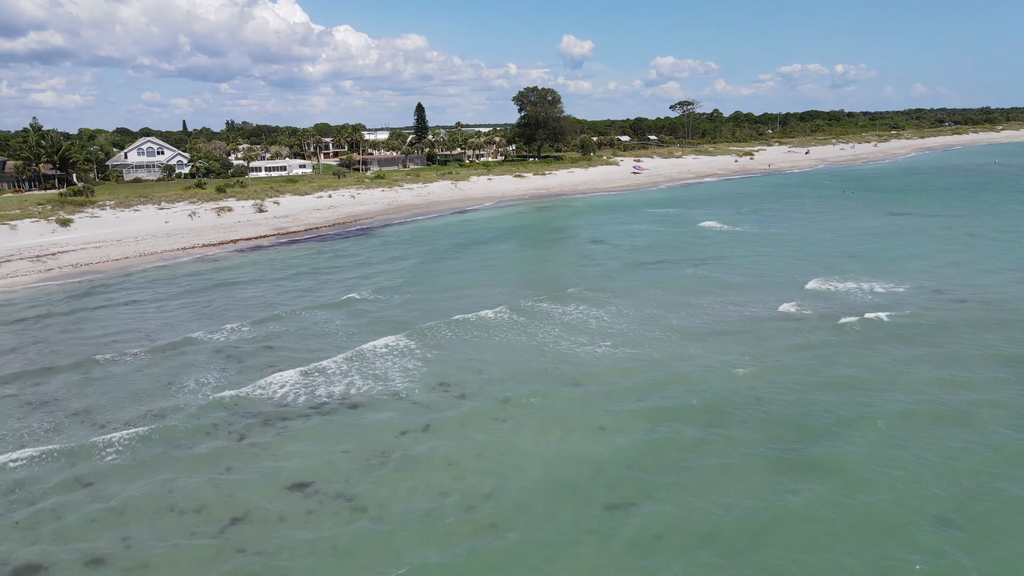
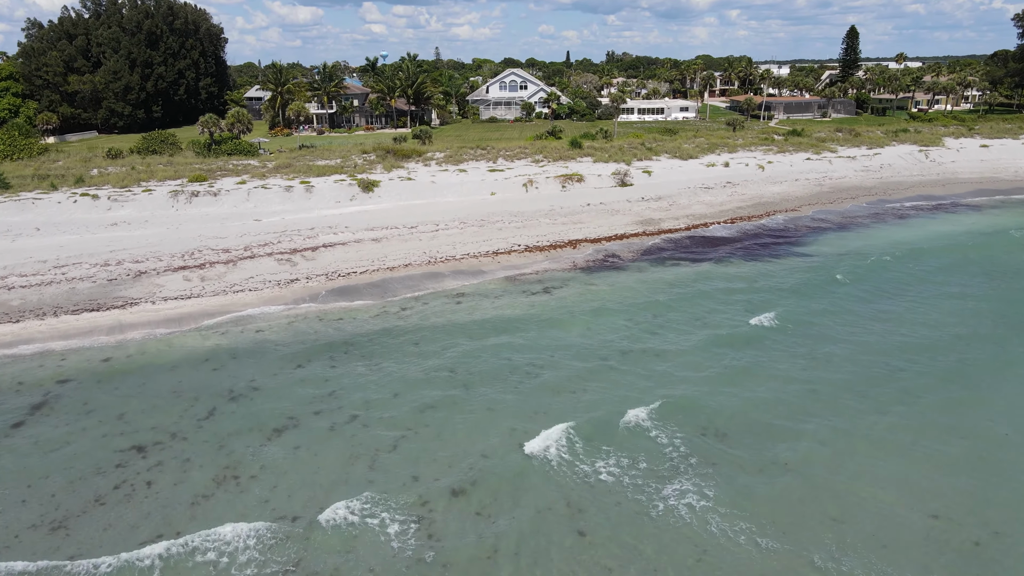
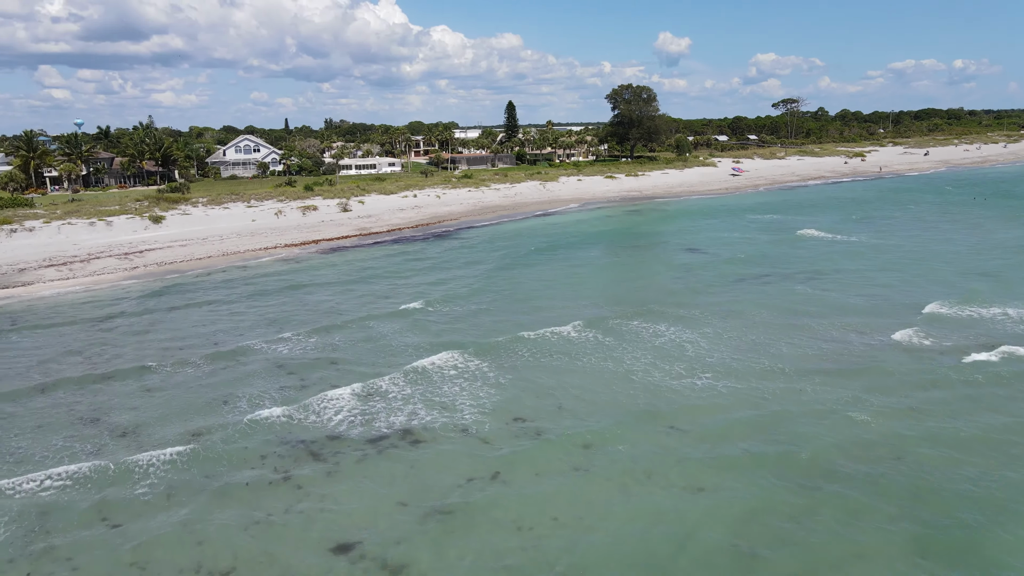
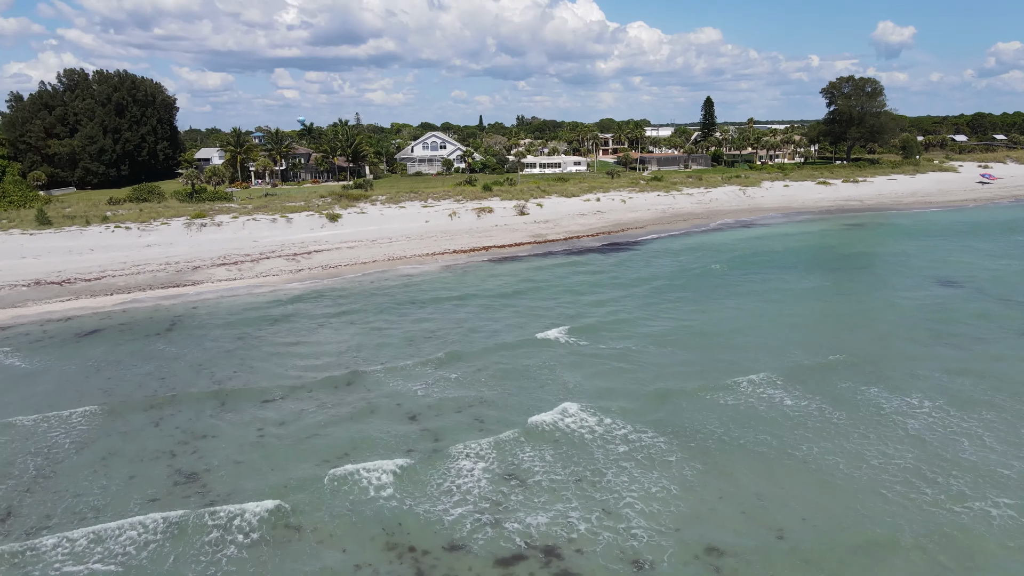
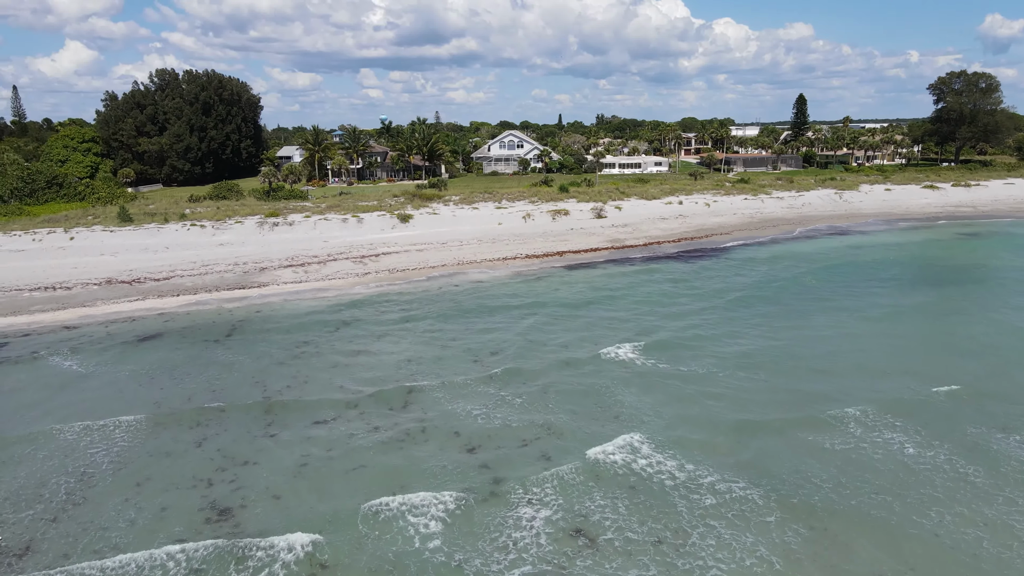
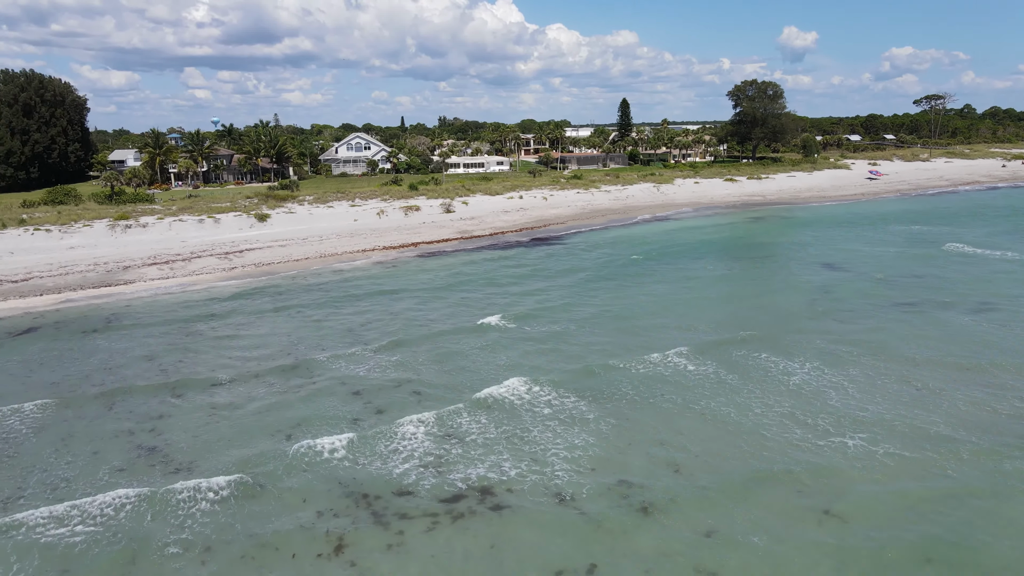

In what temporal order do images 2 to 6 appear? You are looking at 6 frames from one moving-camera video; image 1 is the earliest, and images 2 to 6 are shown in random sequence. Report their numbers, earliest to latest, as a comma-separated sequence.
3, 6, 4, 5, 2
